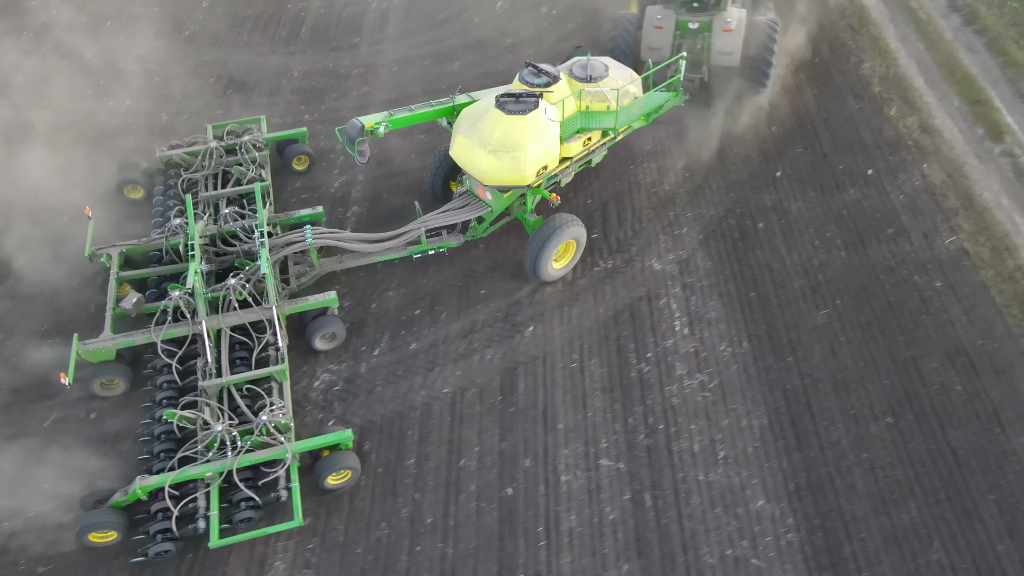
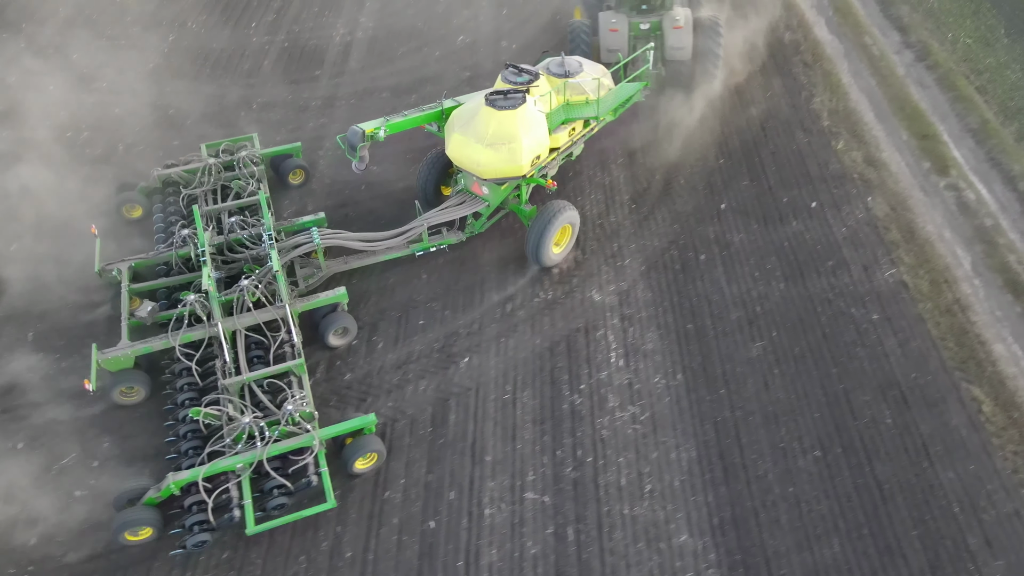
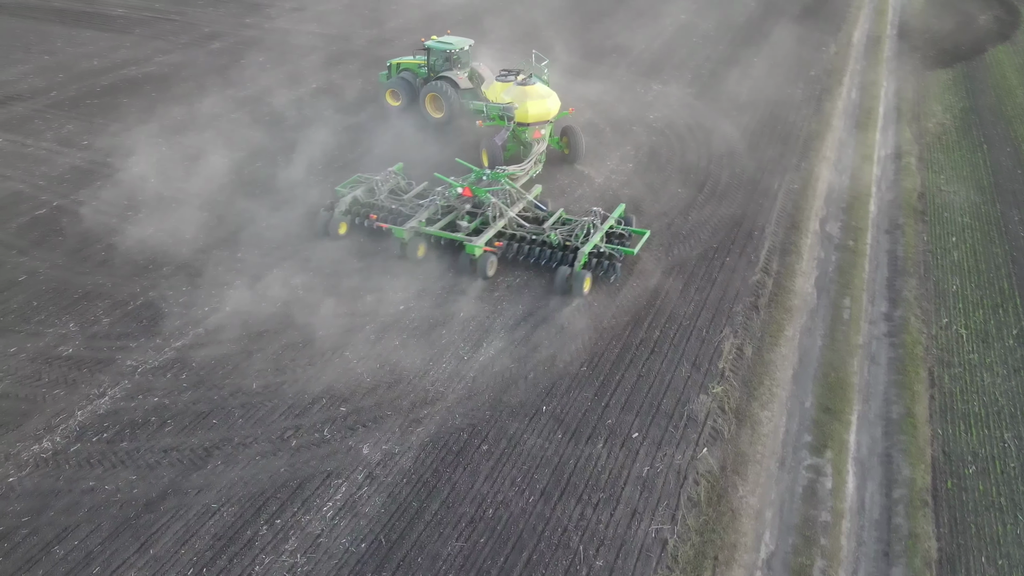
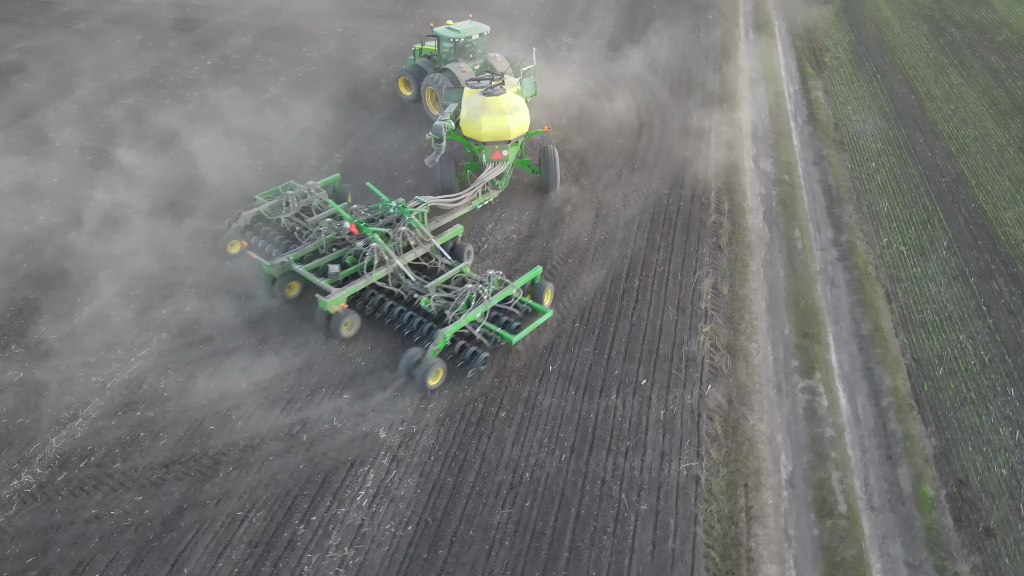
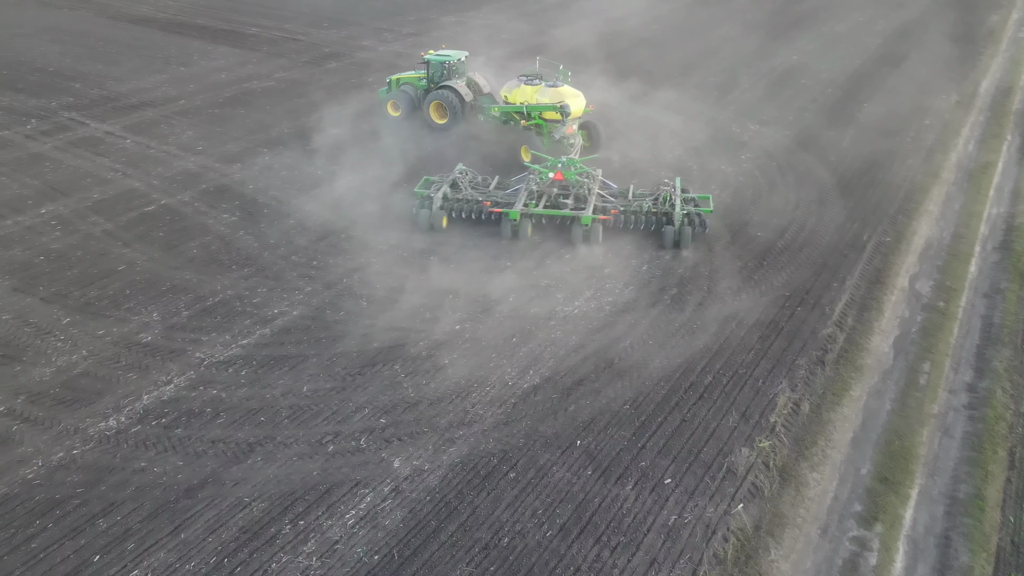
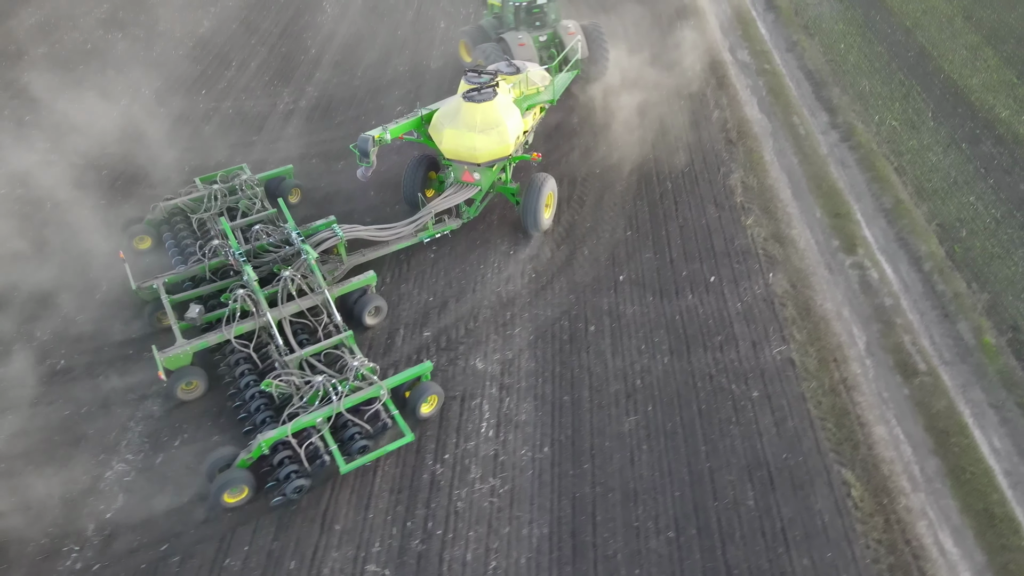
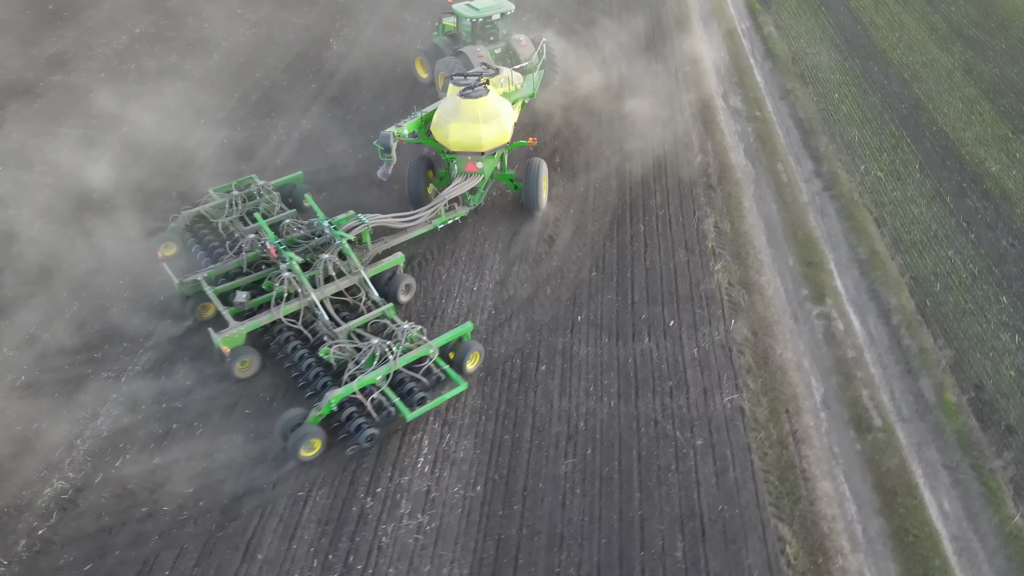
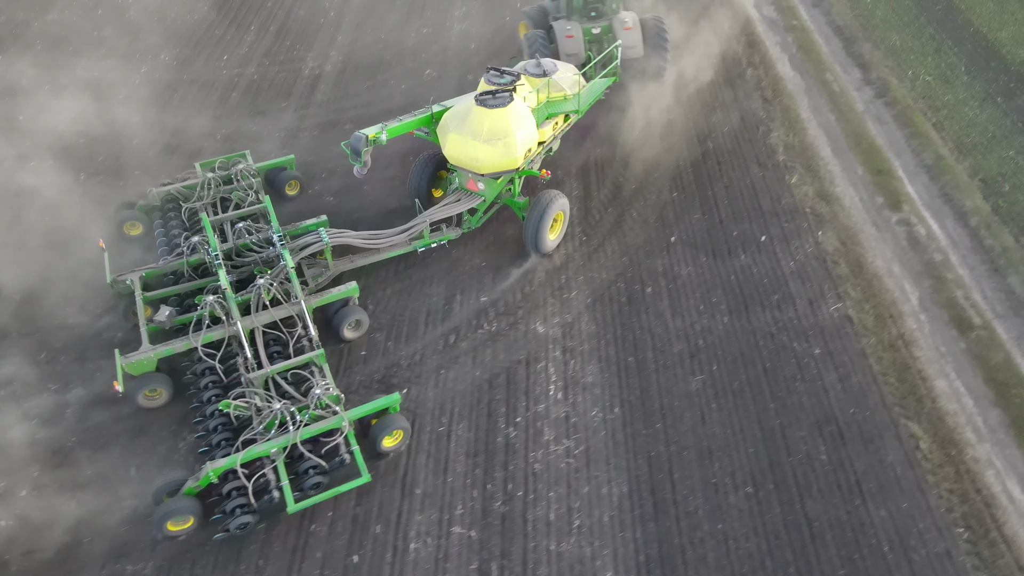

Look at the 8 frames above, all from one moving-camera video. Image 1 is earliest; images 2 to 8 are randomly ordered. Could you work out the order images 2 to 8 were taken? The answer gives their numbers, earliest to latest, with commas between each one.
2, 8, 6, 7, 4, 3, 5
